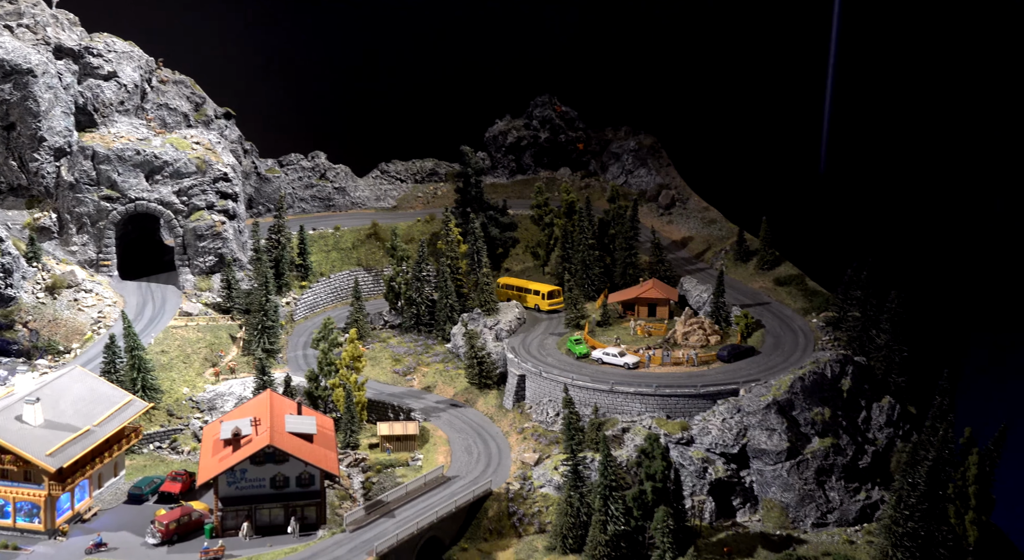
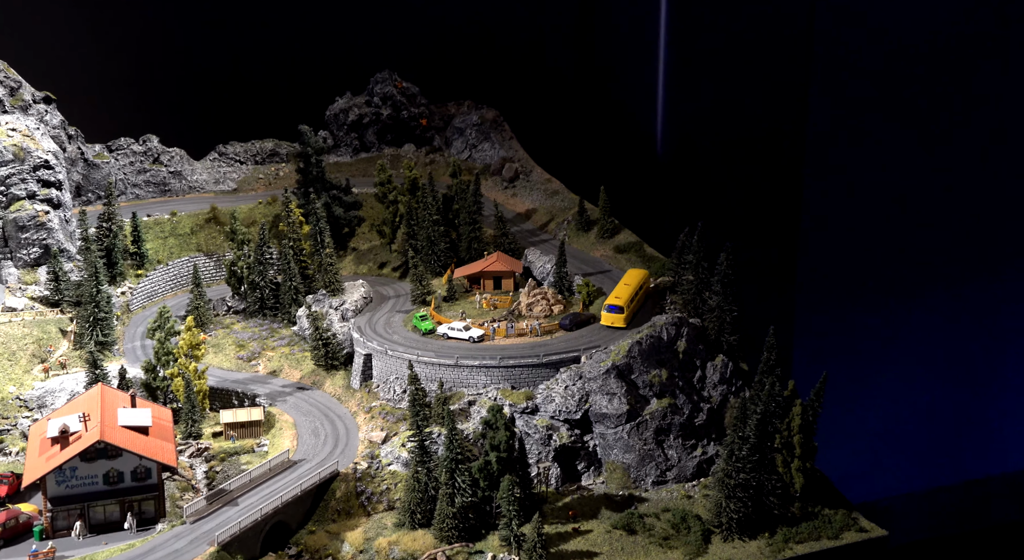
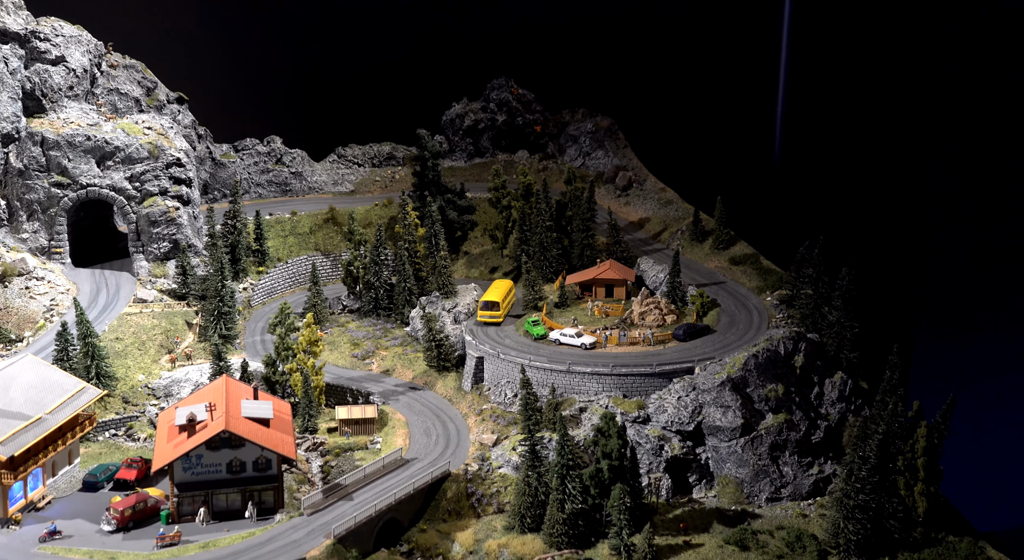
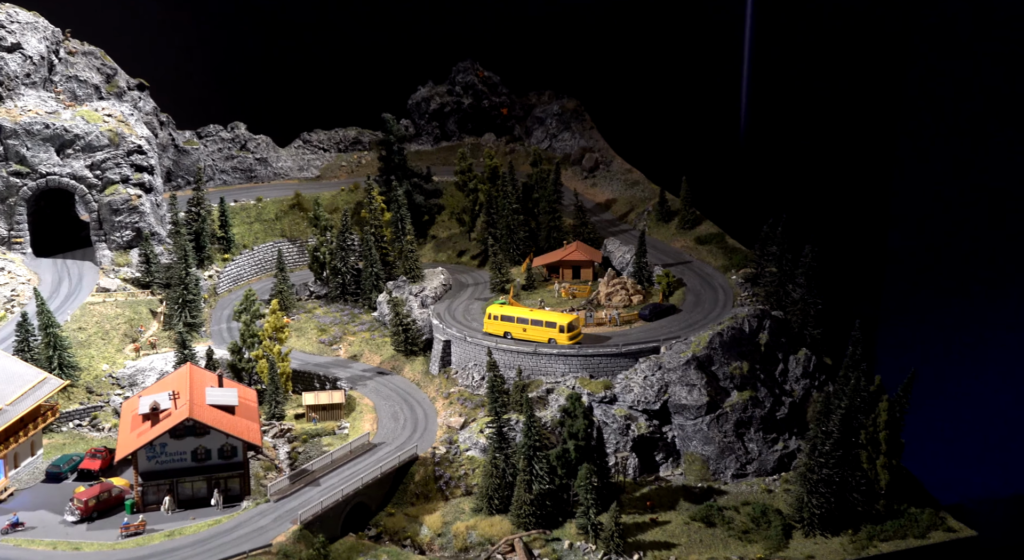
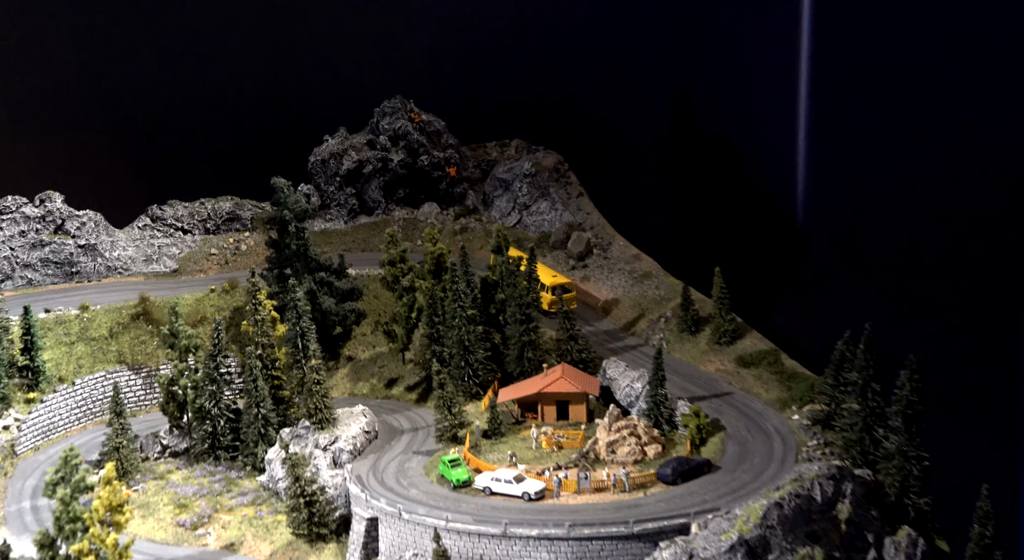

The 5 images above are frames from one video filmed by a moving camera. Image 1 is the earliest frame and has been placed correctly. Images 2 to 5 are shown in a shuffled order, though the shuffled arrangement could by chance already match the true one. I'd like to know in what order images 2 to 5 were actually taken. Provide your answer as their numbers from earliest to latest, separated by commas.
3, 4, 2, 5
